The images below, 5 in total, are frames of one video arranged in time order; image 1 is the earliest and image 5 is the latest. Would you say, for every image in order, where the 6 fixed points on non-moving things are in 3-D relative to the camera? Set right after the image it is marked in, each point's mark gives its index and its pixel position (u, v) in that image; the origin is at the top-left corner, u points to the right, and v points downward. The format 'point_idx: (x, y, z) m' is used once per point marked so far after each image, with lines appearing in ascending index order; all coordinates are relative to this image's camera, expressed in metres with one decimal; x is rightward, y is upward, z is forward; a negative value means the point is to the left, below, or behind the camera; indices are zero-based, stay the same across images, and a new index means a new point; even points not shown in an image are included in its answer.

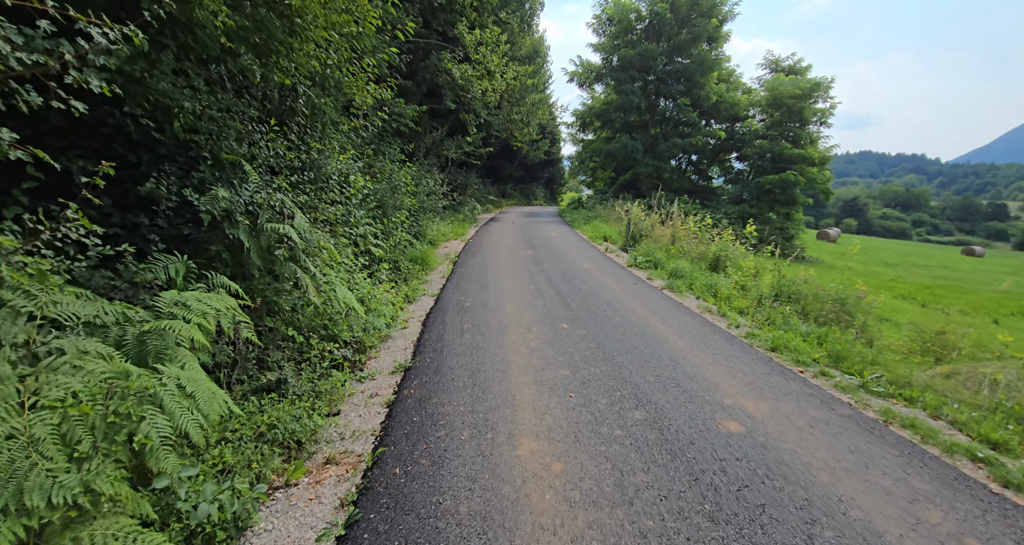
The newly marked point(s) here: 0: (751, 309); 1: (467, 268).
0: (+3.0, -0.5, +6.0) m
1: (-0.9, +0.1, +9.6) m
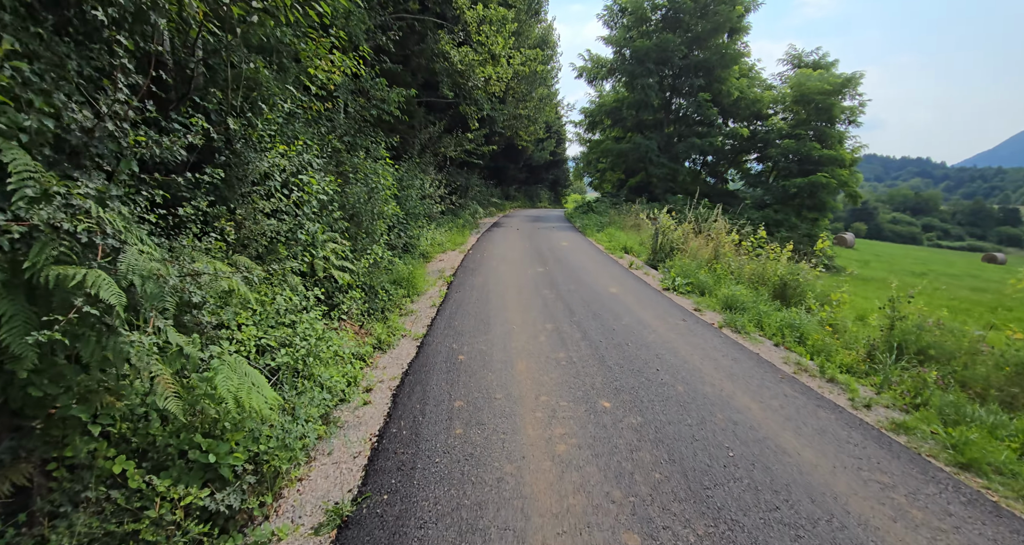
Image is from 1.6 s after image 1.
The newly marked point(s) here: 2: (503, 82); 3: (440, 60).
0: (+3.1, -0.9, +4.1) m
1: (-0.8, -0.3, +7.8) m
2: (-0.3, +5.4, +13.4) m
3: (-1.8, +5.2, +11.5) m
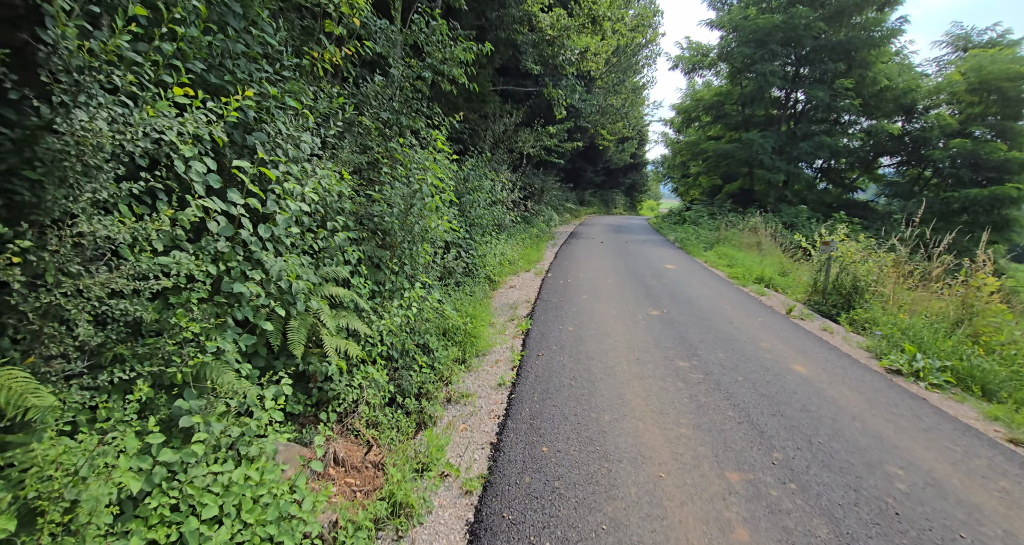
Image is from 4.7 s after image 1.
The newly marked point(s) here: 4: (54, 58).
0: (+3.8, -1.5, +0.9) m
1: (+0.4, -0.8, +5.0) m
2: (+2.0, +4.8, +10.5) m
3: (+0.2, +4.7, +8.9) m
4: (-1.8, +0.9, +1.9) m
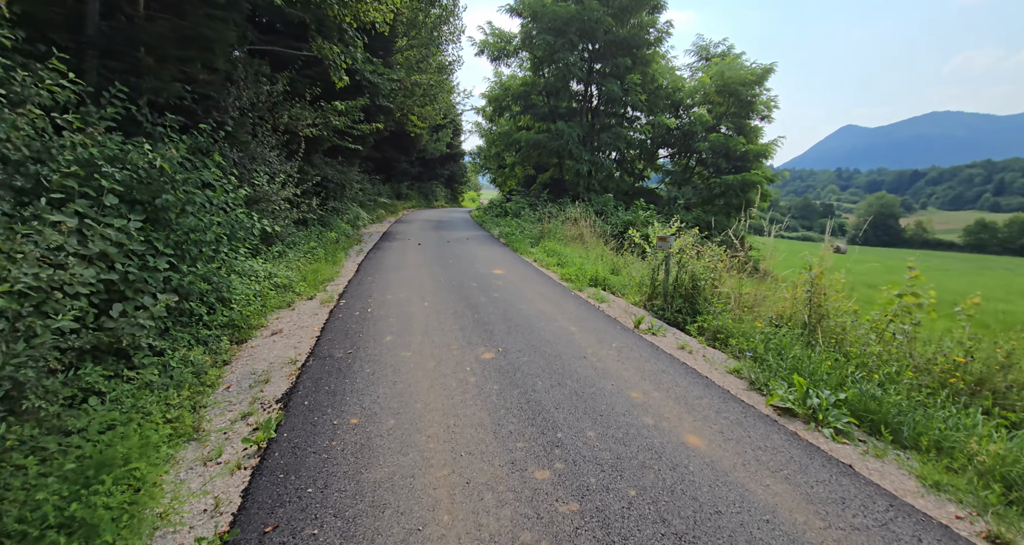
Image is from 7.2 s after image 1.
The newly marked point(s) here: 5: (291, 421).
0: (+3.5, -1.7, -0.1) m
1: (-1.2, -1.2, +2.6) m
2: (-2.1, +4.5, +8.1) m
3: (-3.2, +4.2, +6.0) m
4: (-2.2, +0.3, -1.2) m
5: (-1.6, -1.1, +3.4) m
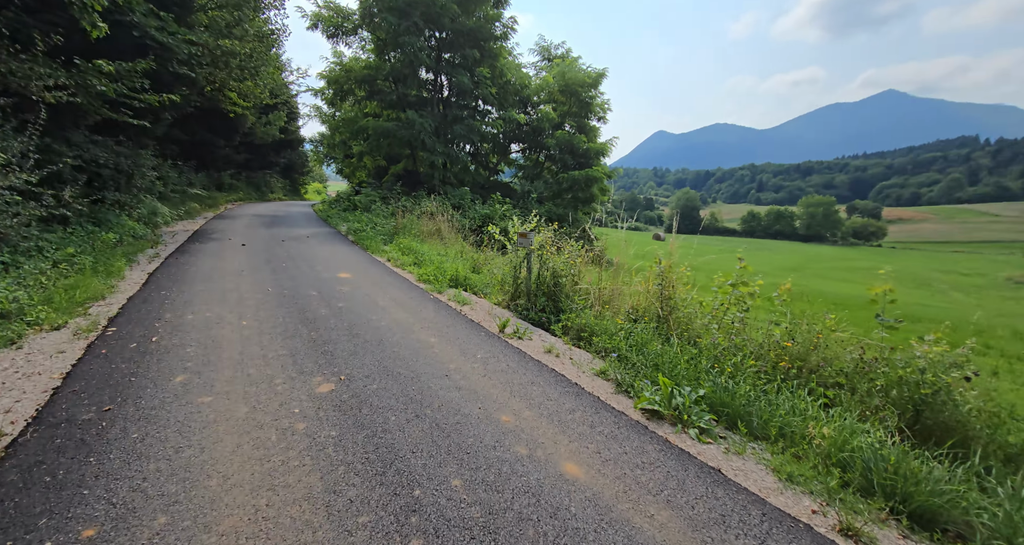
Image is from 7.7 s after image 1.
0: (+3.5, -1.7, +0.3) m
1: (-1.8, -1.4, +1.5) m
2: (-4.5, +4.4, +6.4) m
3: (-4.8, +4.0, +4.1) m
4: (-1.7, 0.0, -2.4) m
5: (-2.4, -1.2, +2.2) m
